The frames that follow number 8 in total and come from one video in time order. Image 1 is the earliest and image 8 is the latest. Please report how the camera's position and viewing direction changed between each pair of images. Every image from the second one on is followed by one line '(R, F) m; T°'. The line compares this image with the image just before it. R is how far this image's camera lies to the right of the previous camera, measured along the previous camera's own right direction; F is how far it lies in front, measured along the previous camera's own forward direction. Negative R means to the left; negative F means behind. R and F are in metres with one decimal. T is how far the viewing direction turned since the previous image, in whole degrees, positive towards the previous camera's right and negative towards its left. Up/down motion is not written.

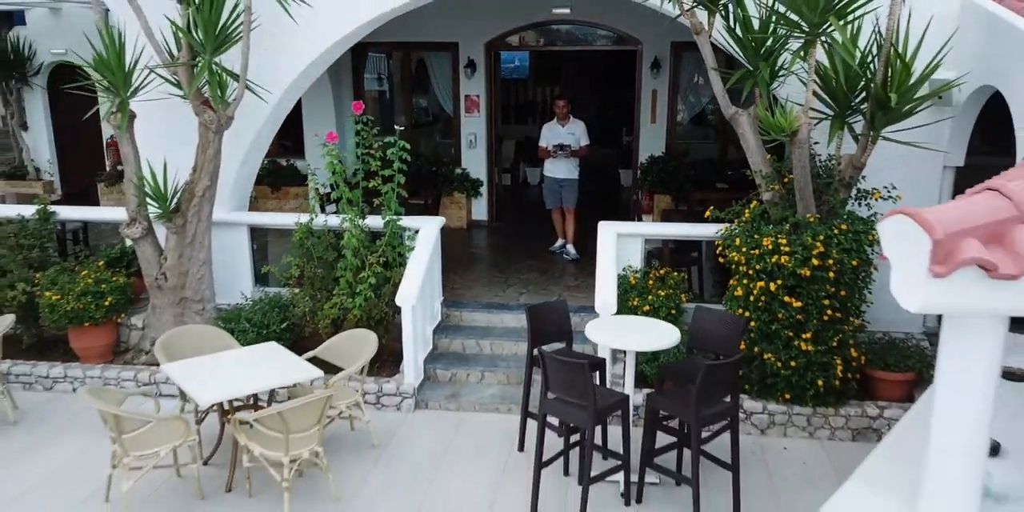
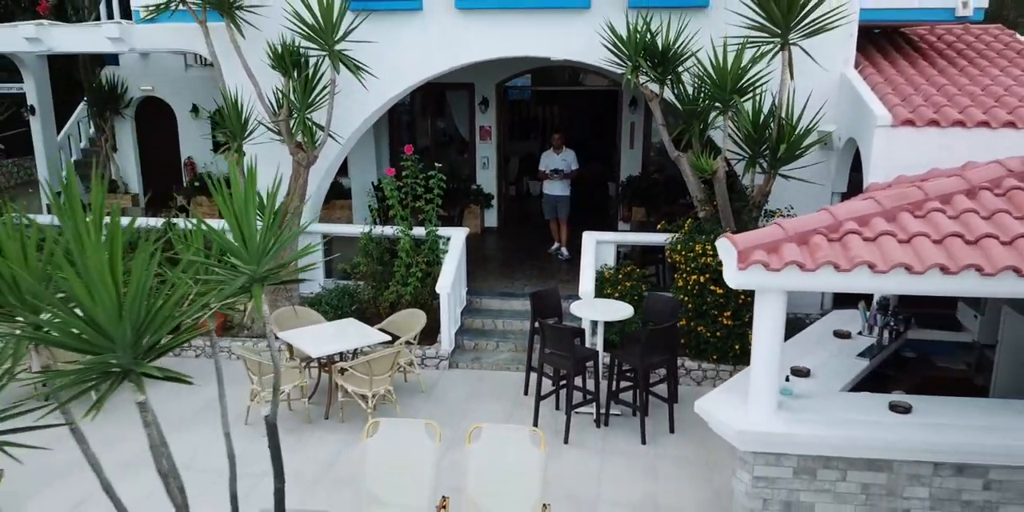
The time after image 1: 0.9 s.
(-0.1, -2.3) m; 0°
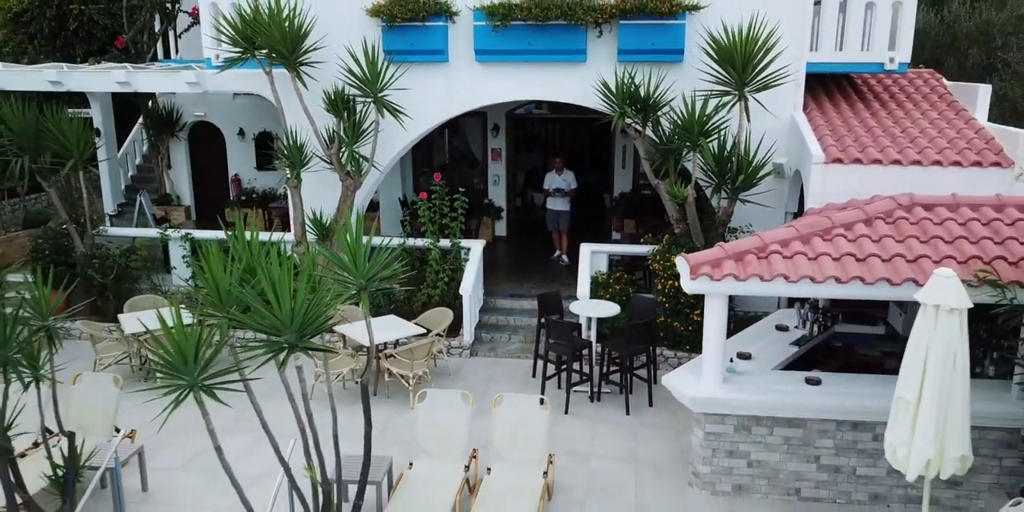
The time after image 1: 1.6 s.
(-0.1, -1.8) m; 0°
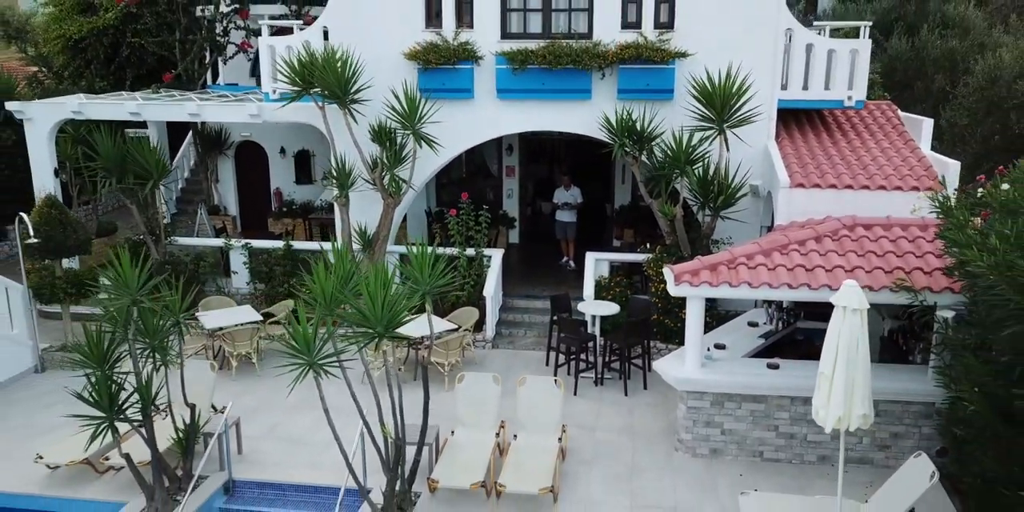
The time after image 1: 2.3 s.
(-0.2, -1.8) m; 0°
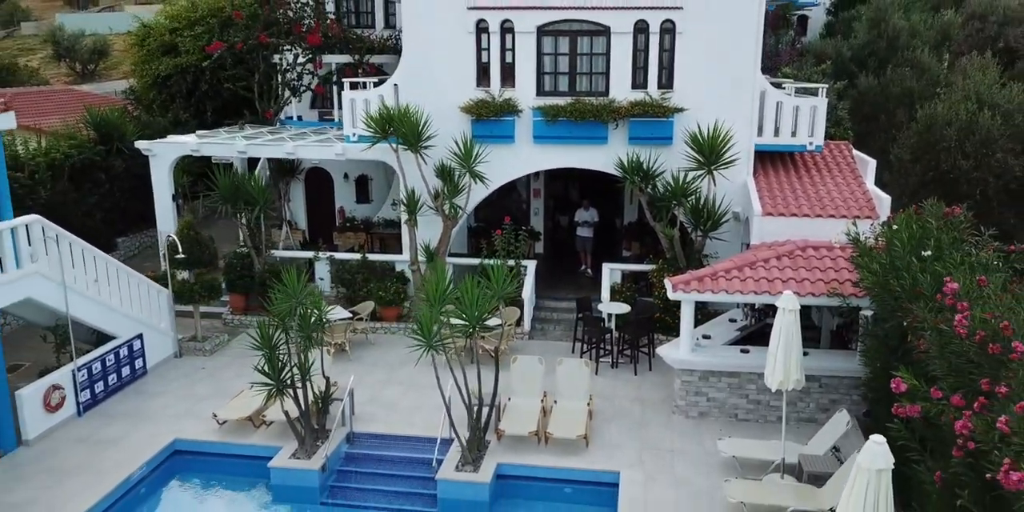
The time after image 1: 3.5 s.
(-0.6, -3.2) m; 0°
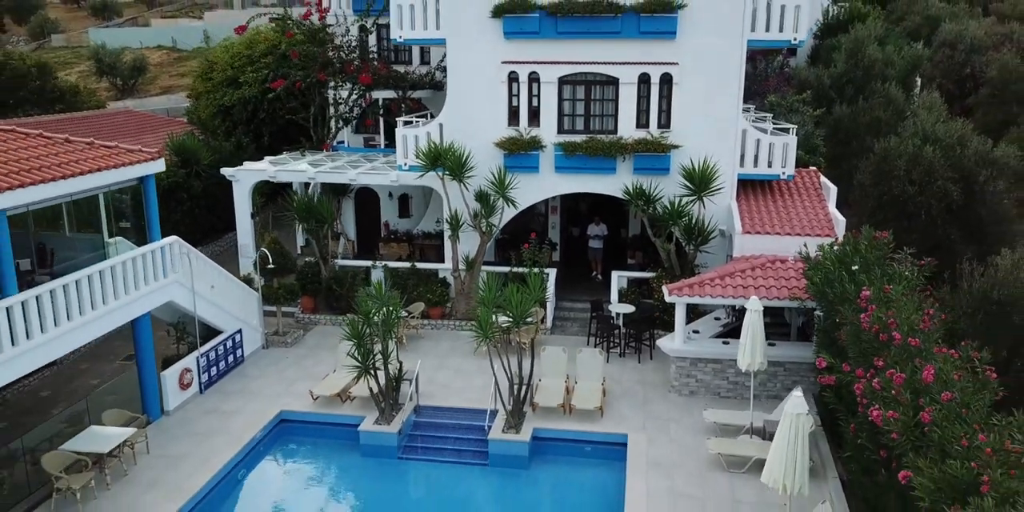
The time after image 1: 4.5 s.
(-0.6, -3.2) m; 0°
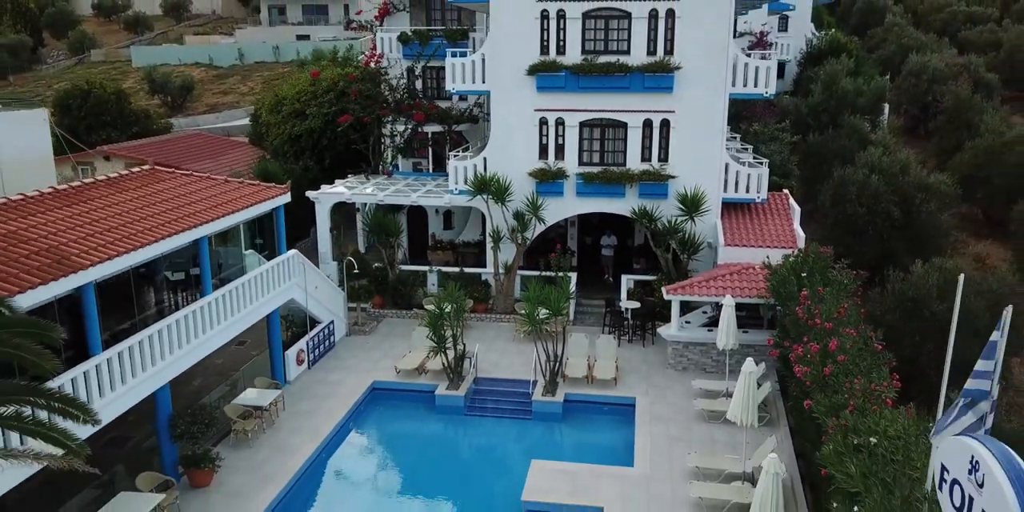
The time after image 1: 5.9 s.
(-0.9, -4.7) m; 0°
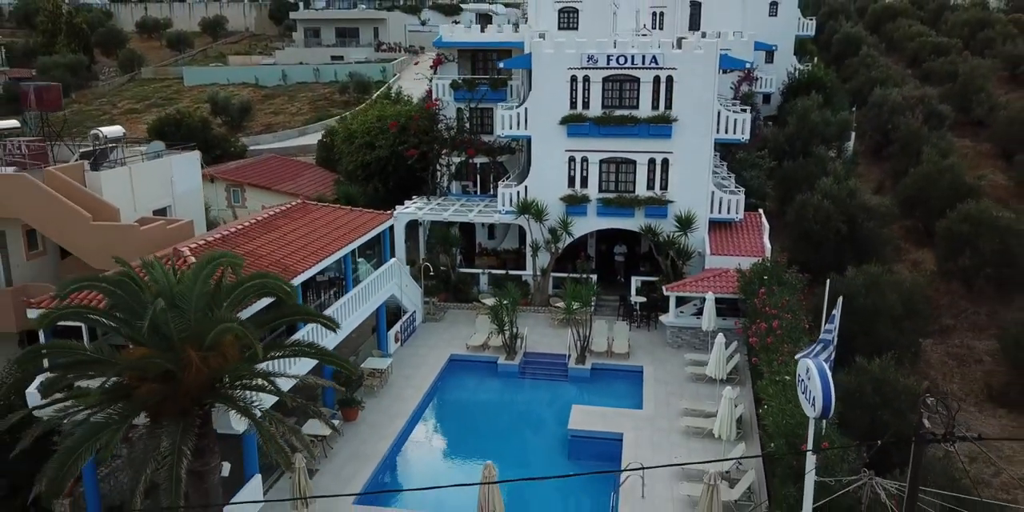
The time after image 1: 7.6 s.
(-1.3, -6.9) m; 0°
